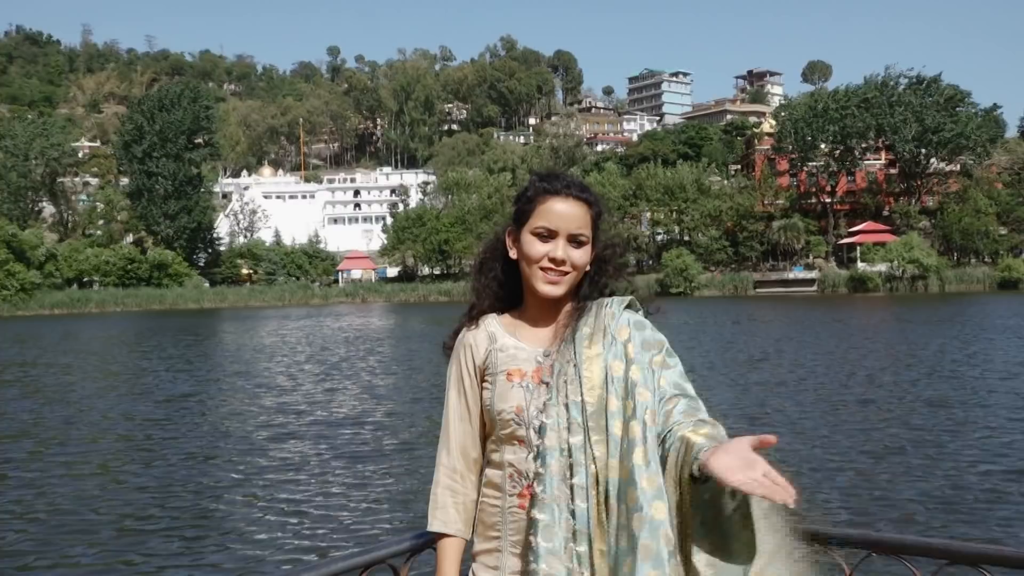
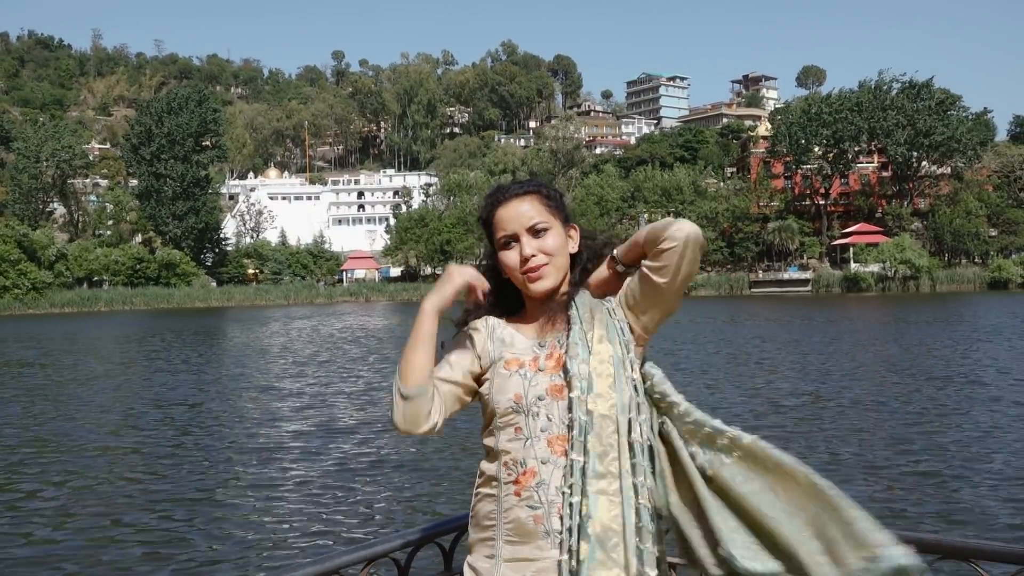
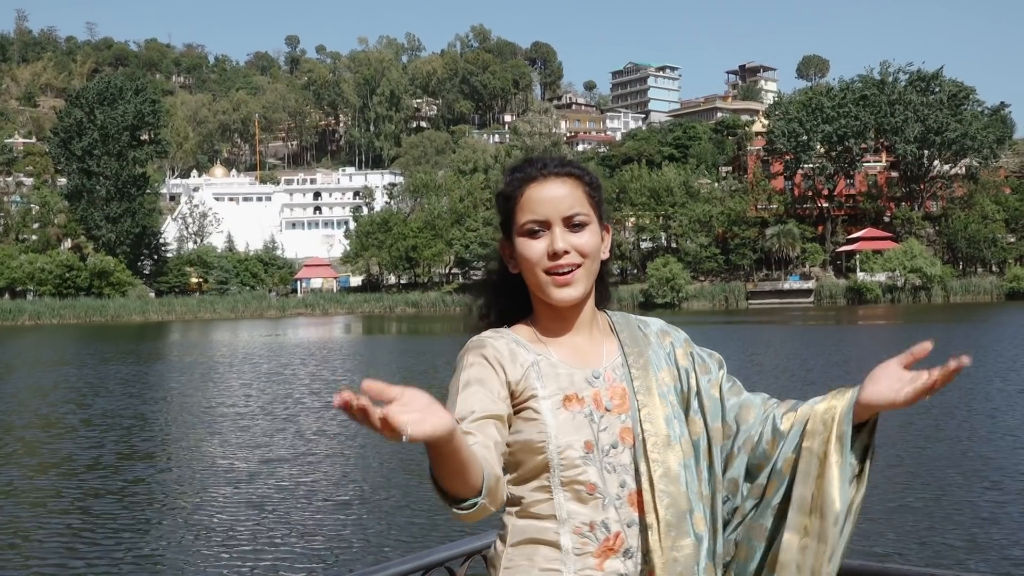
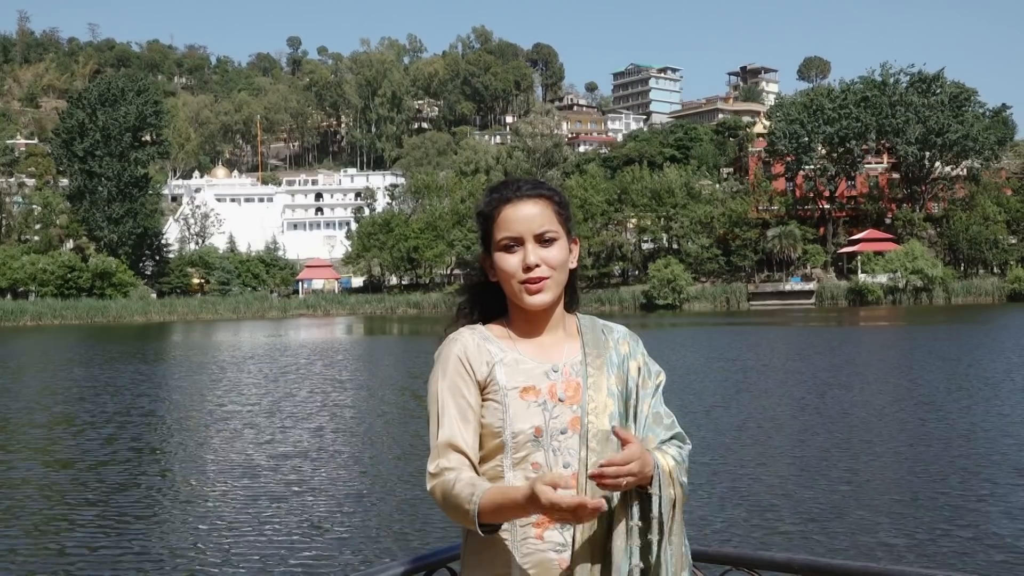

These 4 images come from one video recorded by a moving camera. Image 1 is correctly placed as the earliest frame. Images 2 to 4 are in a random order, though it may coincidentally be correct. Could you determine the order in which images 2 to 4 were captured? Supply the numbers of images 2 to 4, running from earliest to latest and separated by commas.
2, 4, 3
